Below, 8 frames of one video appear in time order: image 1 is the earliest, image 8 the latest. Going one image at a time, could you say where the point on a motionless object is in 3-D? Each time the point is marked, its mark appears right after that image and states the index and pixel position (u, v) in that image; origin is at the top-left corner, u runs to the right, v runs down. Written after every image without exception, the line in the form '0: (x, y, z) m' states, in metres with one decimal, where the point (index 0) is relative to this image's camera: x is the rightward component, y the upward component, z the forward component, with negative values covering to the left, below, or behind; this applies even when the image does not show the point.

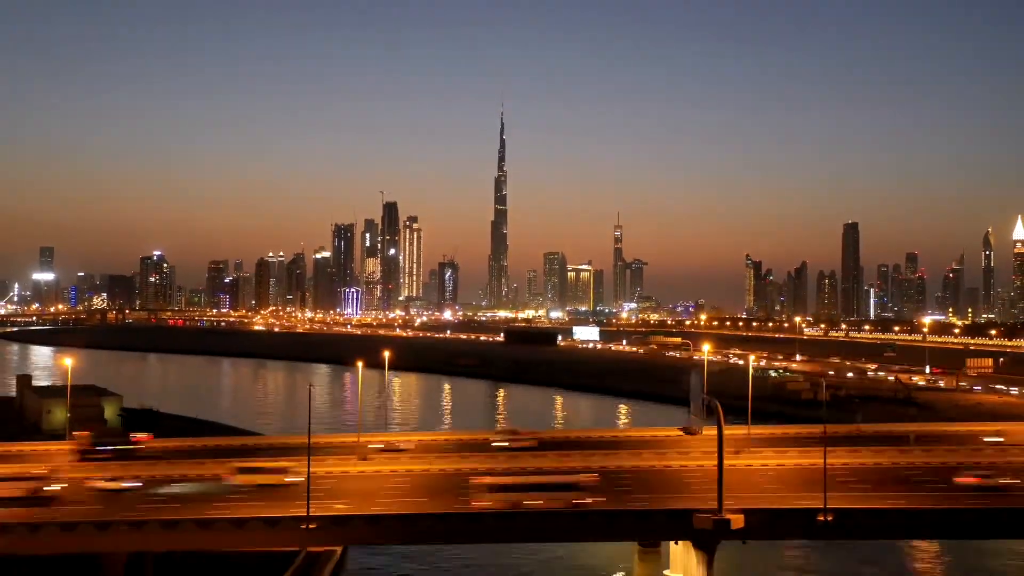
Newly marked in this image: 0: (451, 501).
0: (-1.6, -4.1, +18.4) m
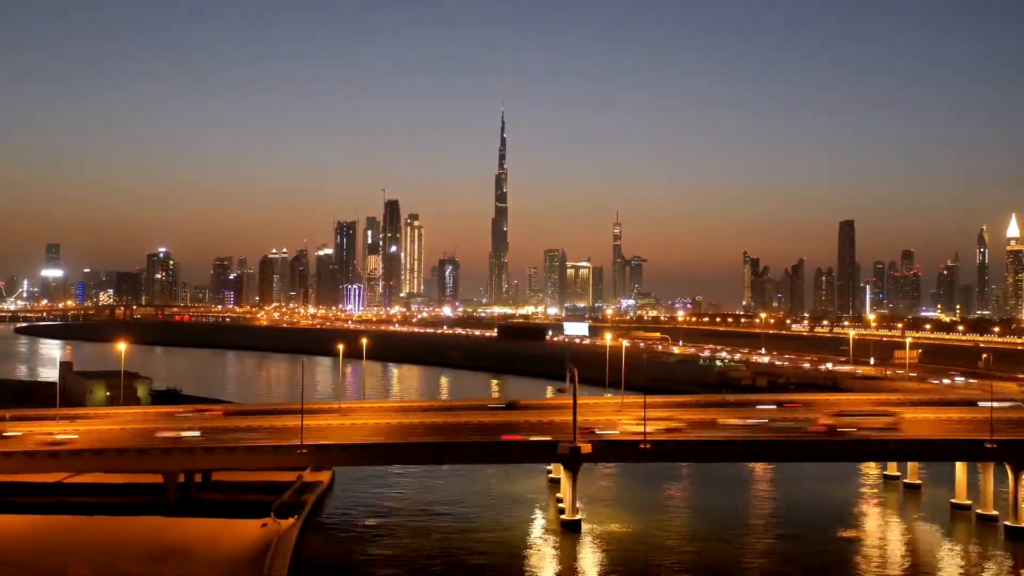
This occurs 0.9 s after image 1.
0: (-3.5, -4.2, +26.4) m
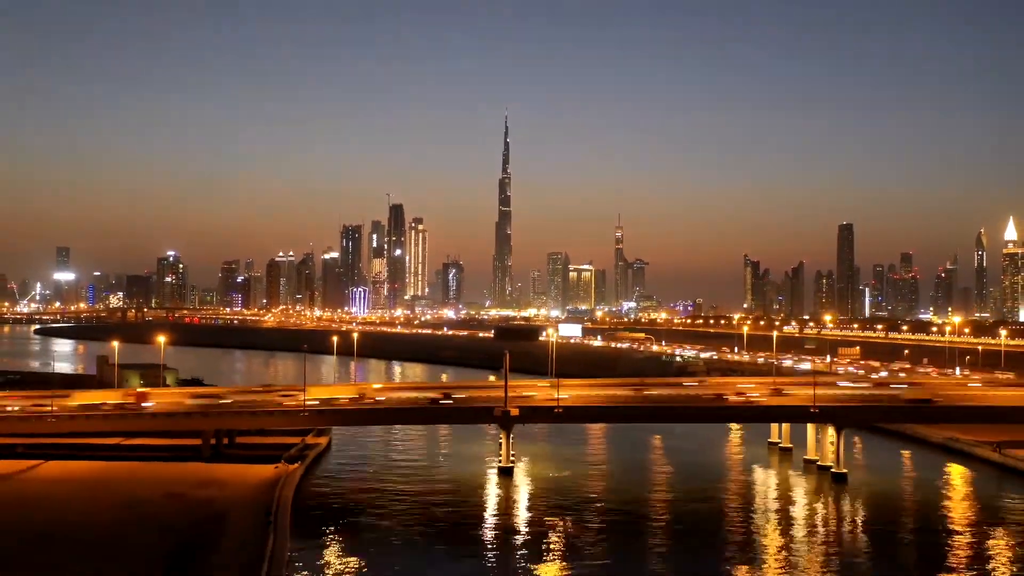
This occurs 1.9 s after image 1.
0: (-5.3, -4.5, +34.8) m
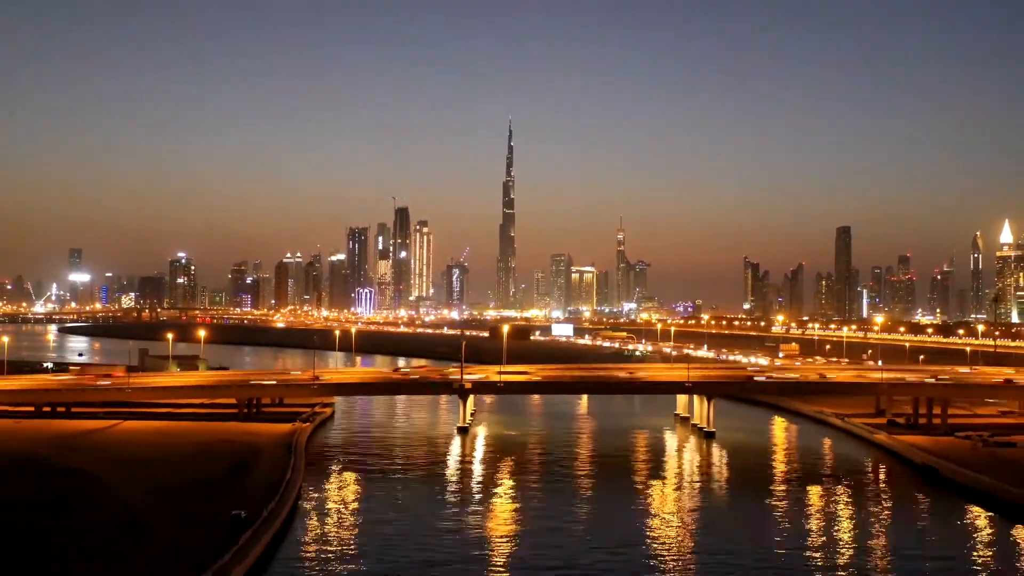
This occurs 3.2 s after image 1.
0: (-7.5, -4.7, +46.4) m
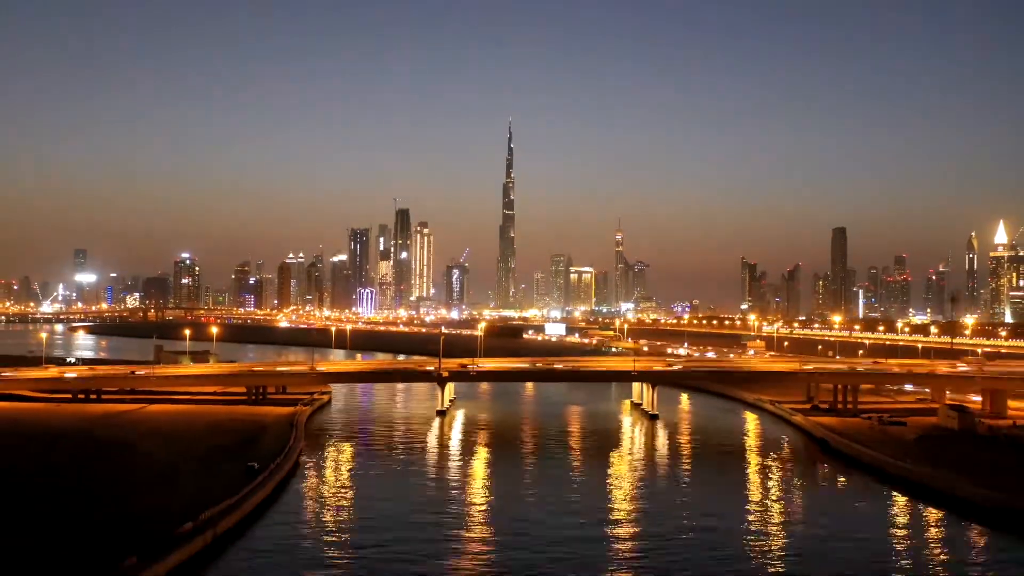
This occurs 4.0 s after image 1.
0: (-9.1, -4.9, +53.5) m
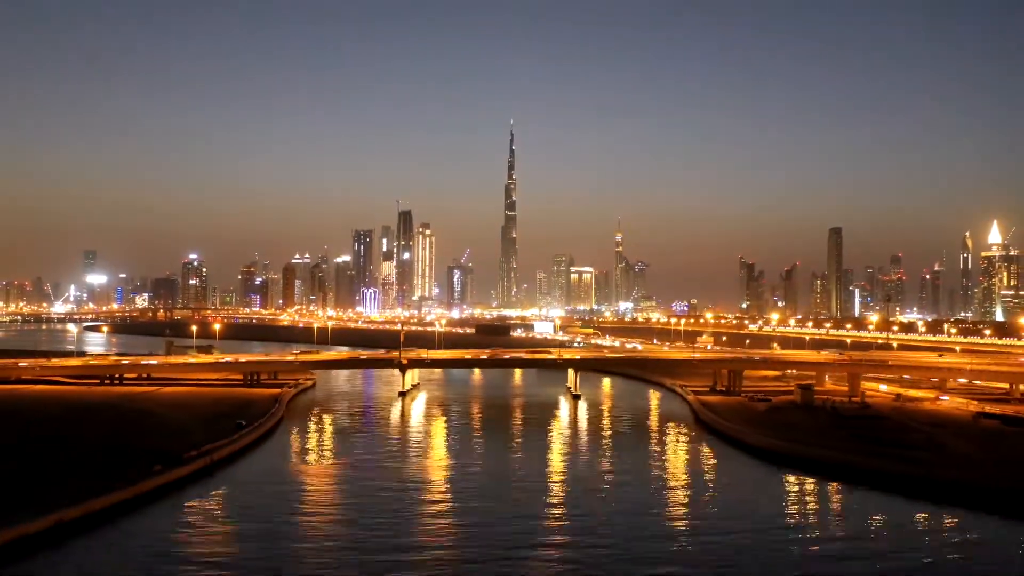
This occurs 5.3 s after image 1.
0: (-12.6, -5.1, +64.8) m
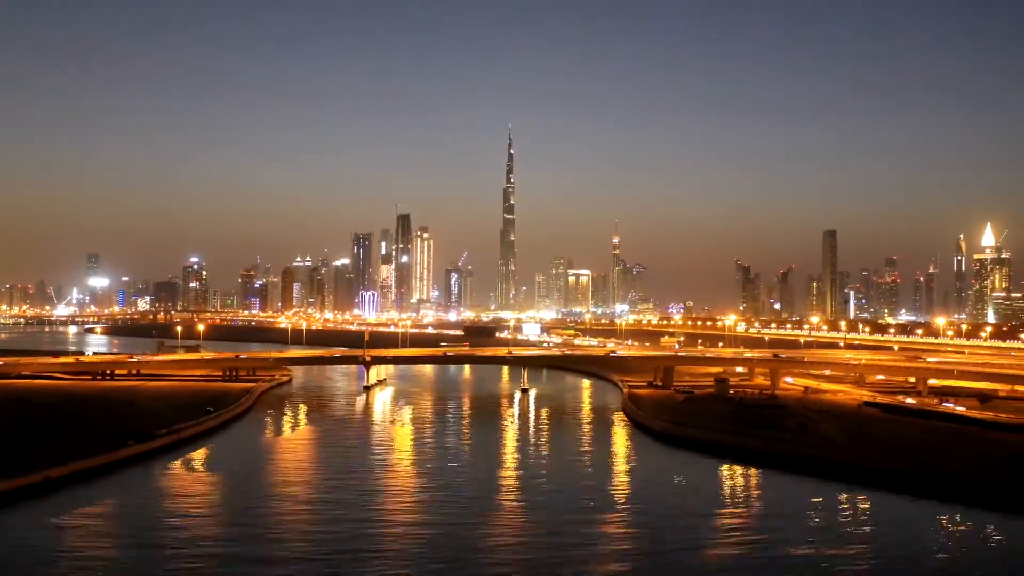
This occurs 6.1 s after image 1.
0: (-16.1, -5.4, +71.1) m
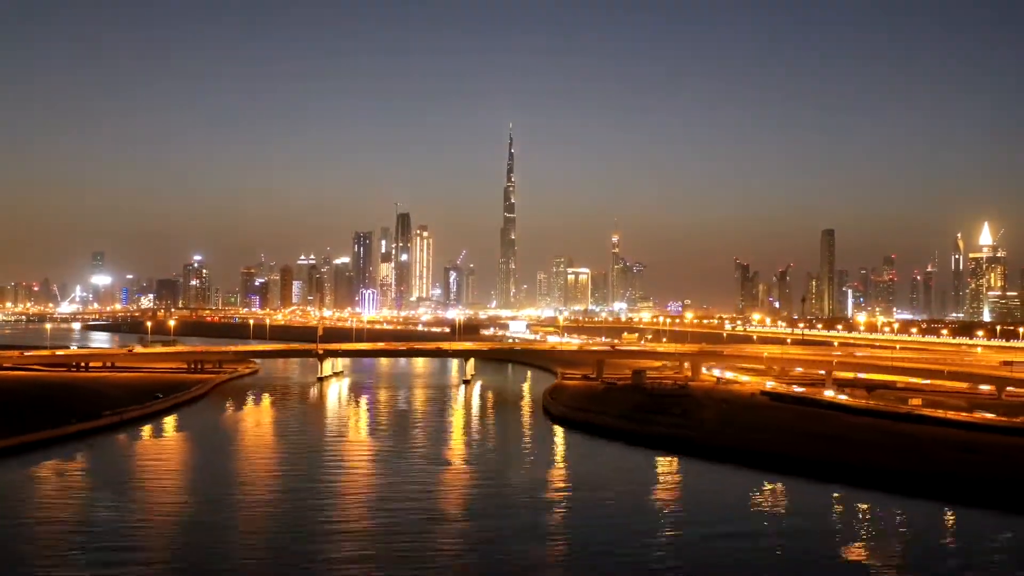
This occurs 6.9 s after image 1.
0: (-20.6, -5.3, +76.5) m
